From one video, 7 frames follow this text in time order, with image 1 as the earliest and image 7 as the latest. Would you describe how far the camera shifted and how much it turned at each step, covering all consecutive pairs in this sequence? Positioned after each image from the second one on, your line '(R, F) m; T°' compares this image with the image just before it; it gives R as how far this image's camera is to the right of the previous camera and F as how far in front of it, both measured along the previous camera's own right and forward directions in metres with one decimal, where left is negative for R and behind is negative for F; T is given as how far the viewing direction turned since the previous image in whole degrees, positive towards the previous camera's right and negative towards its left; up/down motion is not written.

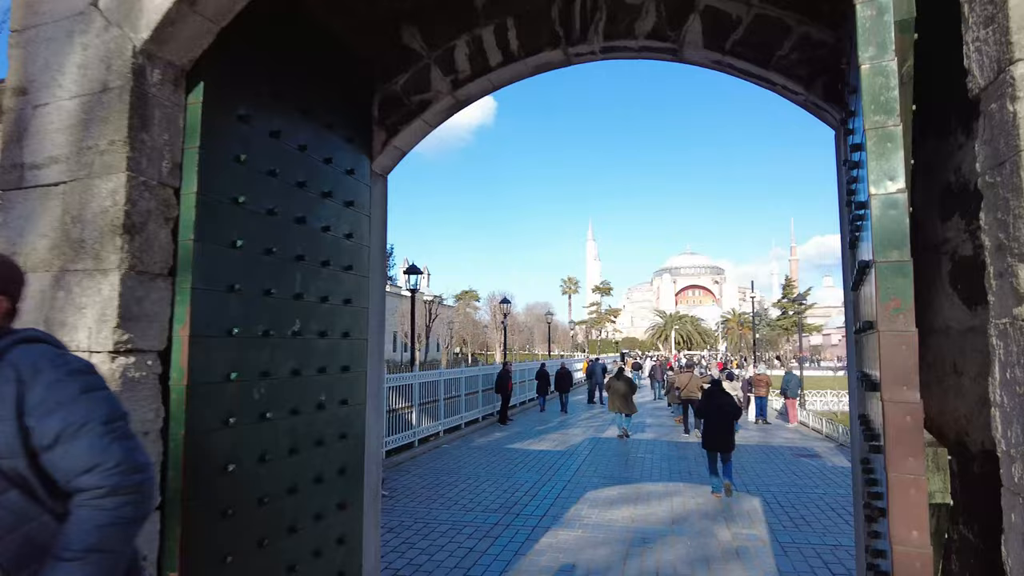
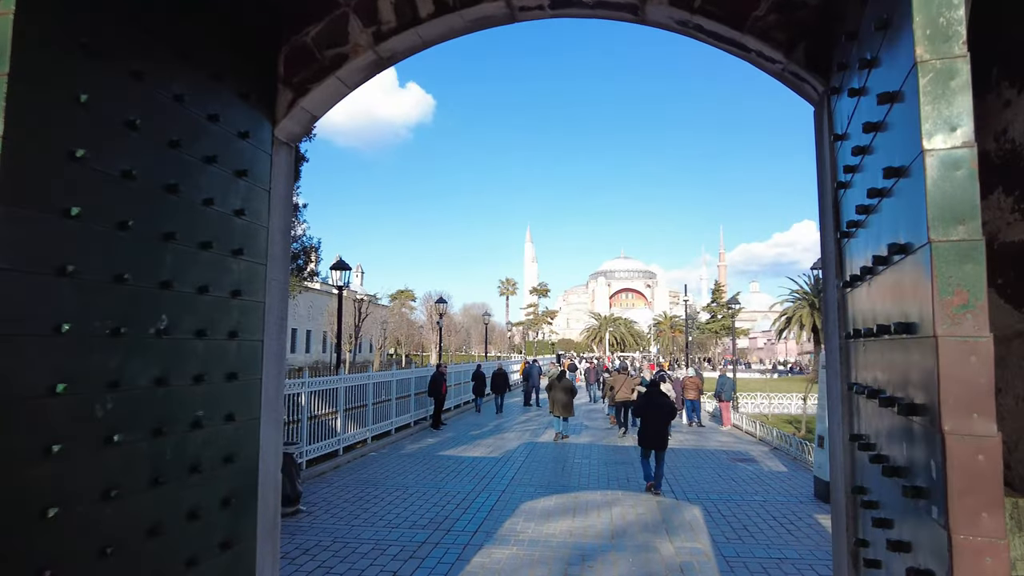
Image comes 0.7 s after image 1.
(0.0, +0.5) m; +6°
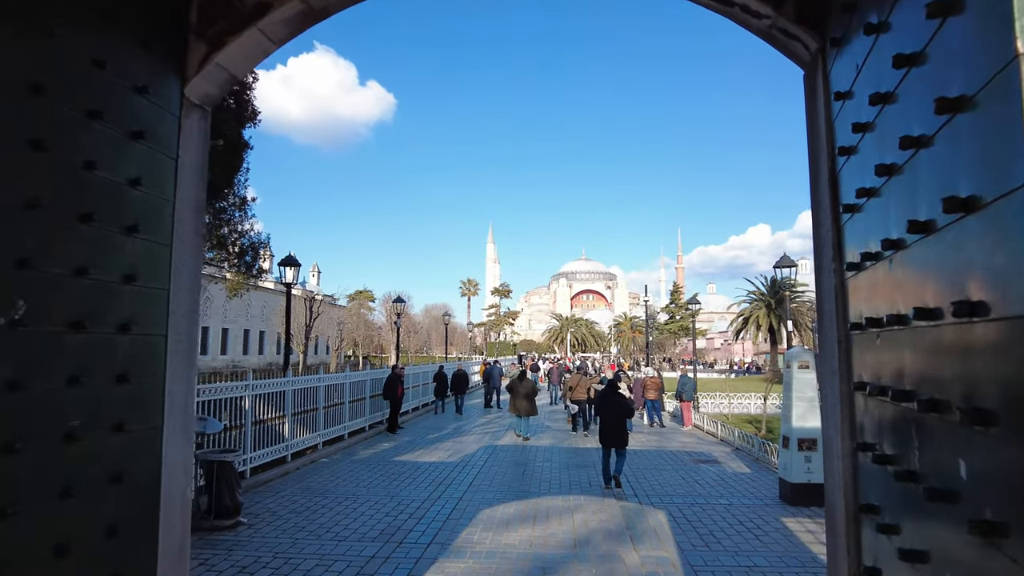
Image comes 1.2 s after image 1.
(0.0, +0.4) m; +3°
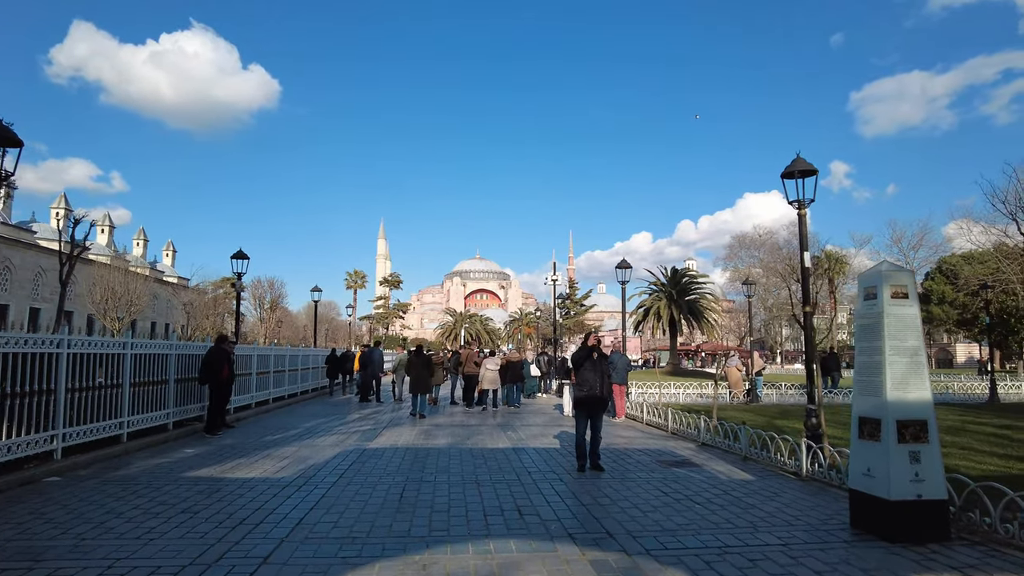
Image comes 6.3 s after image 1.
(+0.2, +4.2) m; +10°
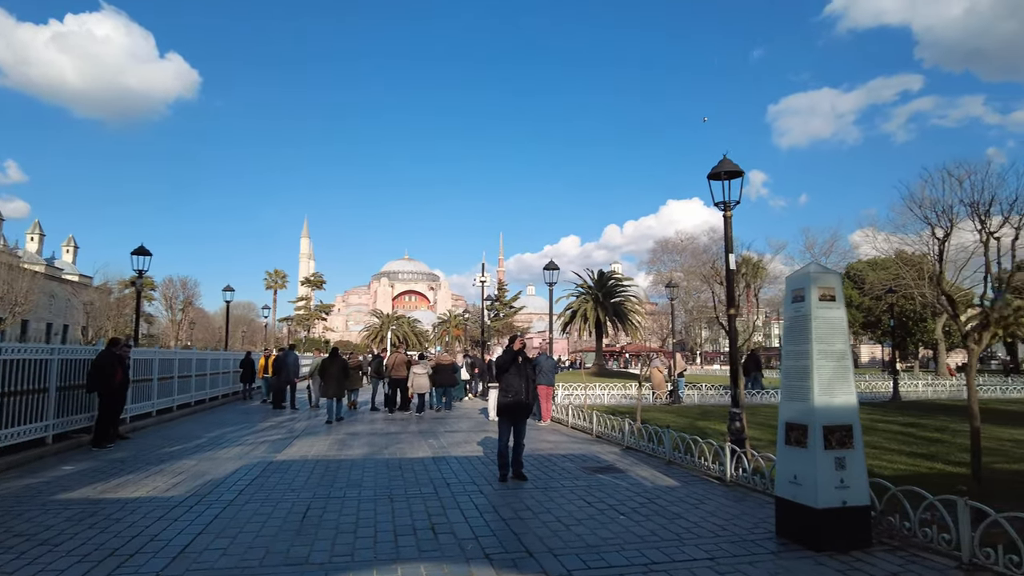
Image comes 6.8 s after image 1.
(+0.1, +0.4) m; +6°
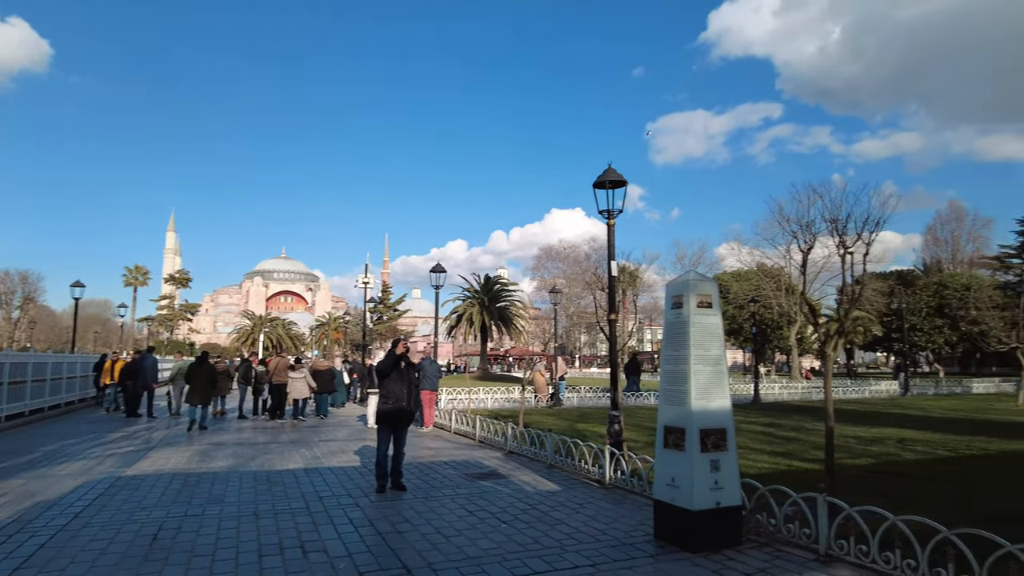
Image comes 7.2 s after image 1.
(0.0, +0.2) m; +10°
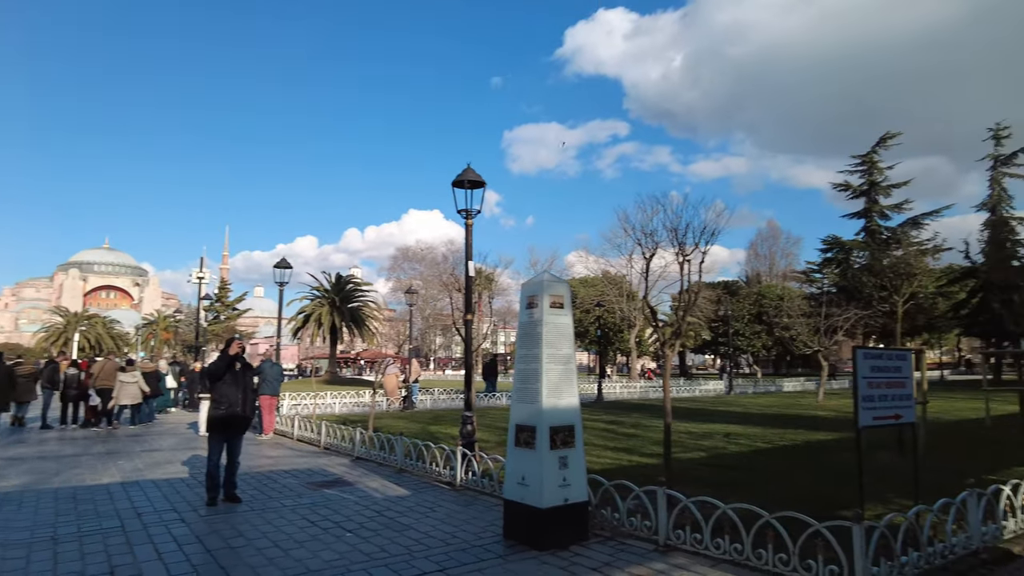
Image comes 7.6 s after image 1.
(0.0, +0.1) m; +13°
